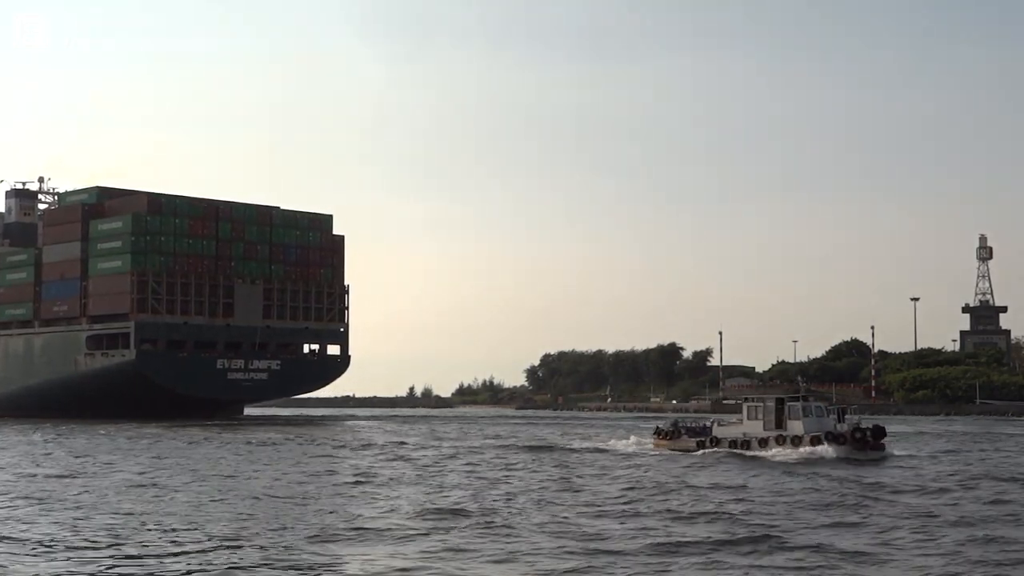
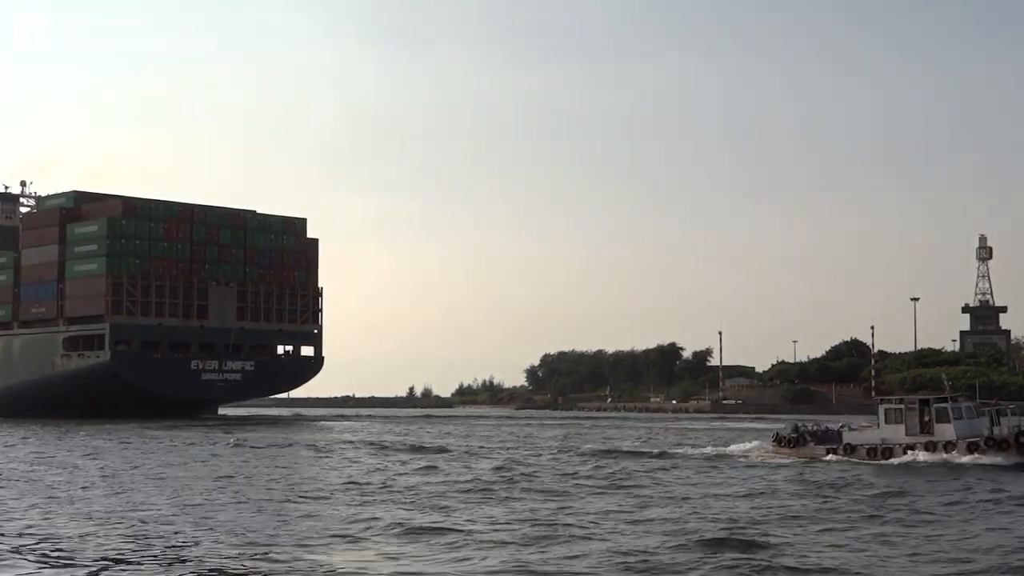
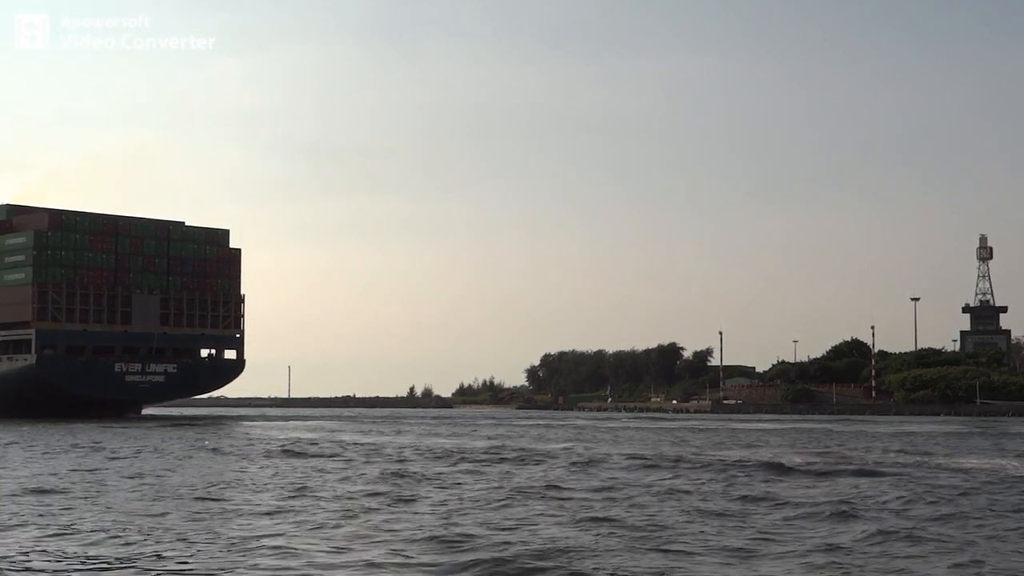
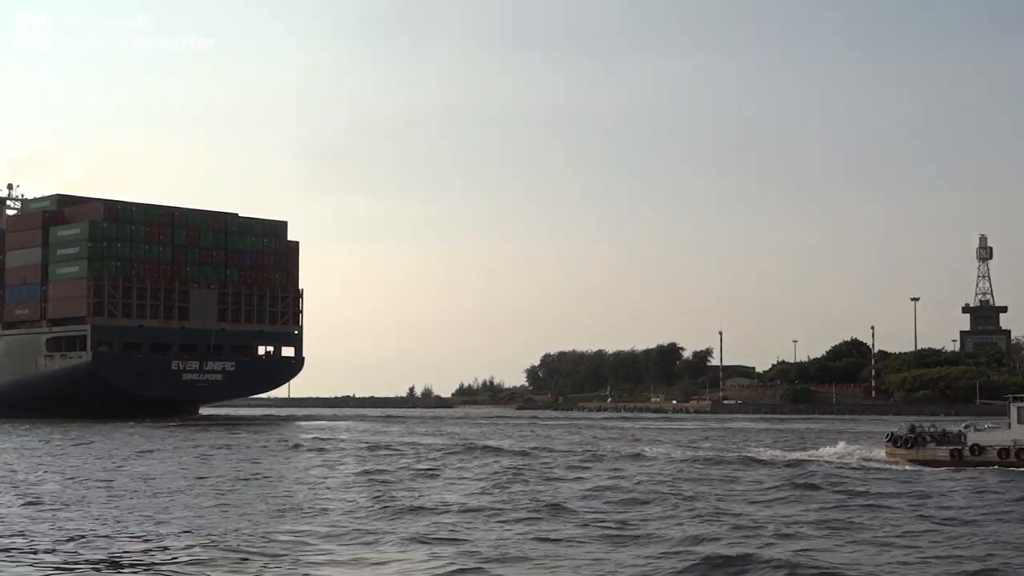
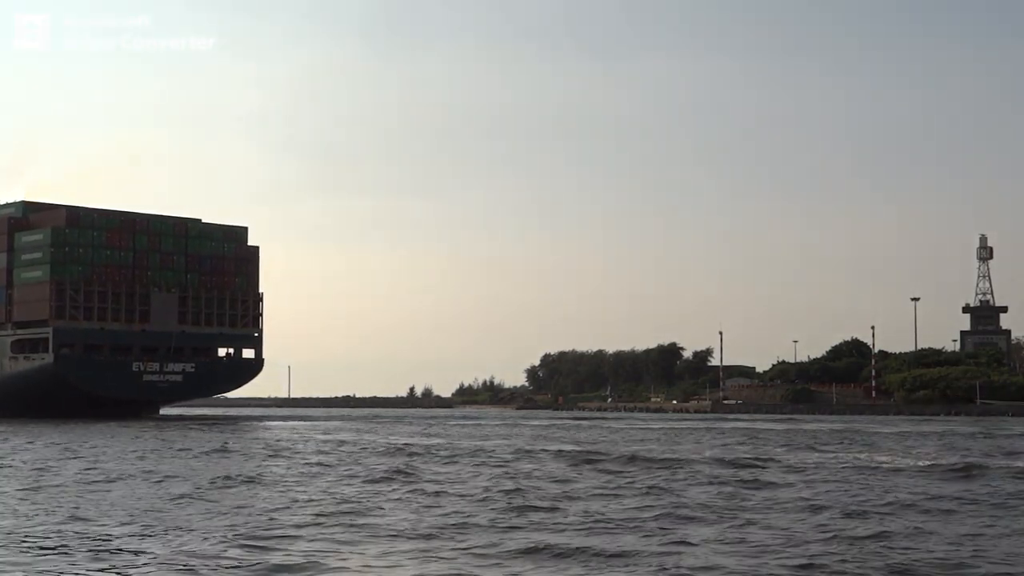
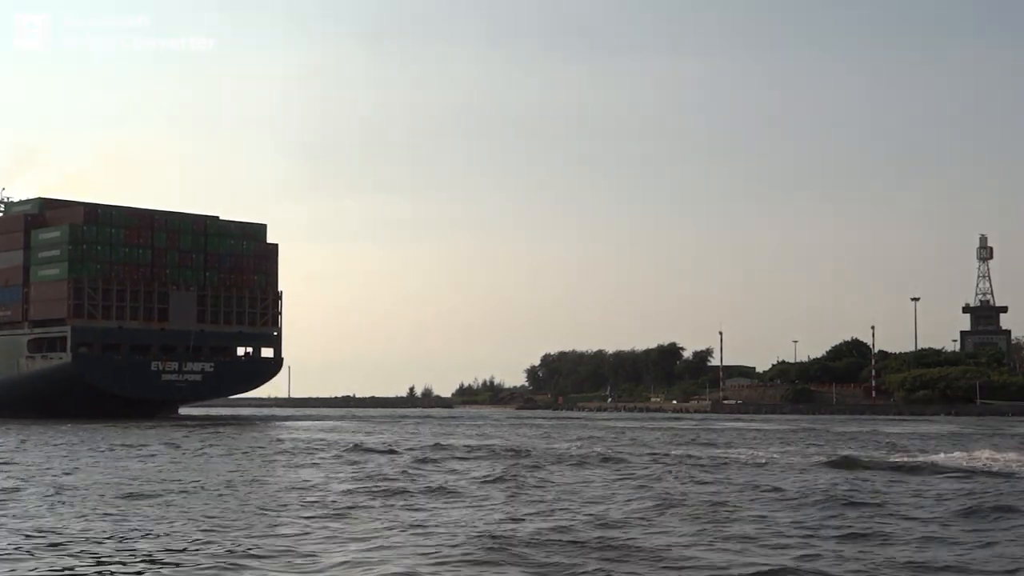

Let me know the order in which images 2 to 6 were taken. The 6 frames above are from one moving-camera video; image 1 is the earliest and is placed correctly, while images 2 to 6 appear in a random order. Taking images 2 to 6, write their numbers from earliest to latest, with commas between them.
2, 4, 6, 5, 3
